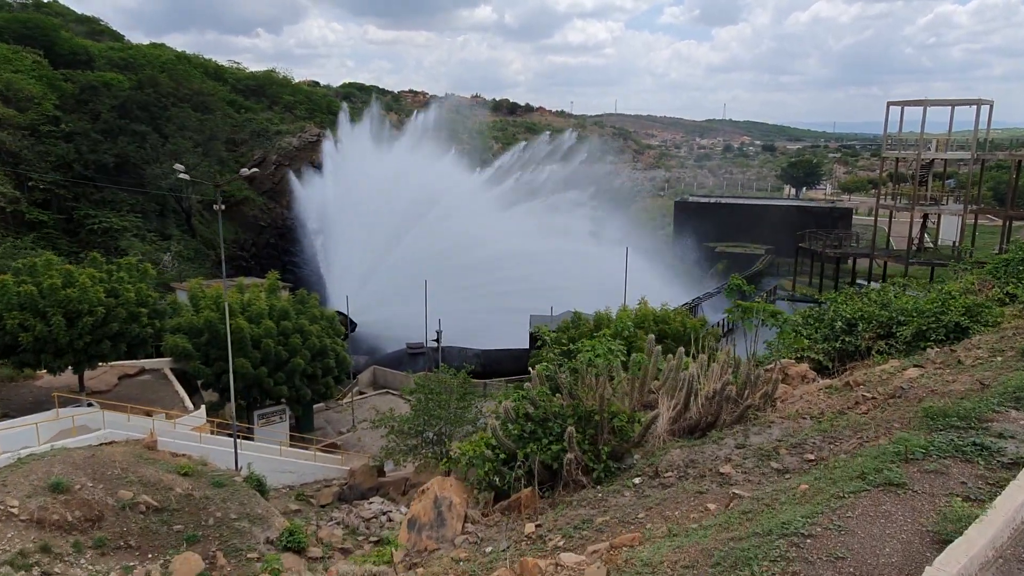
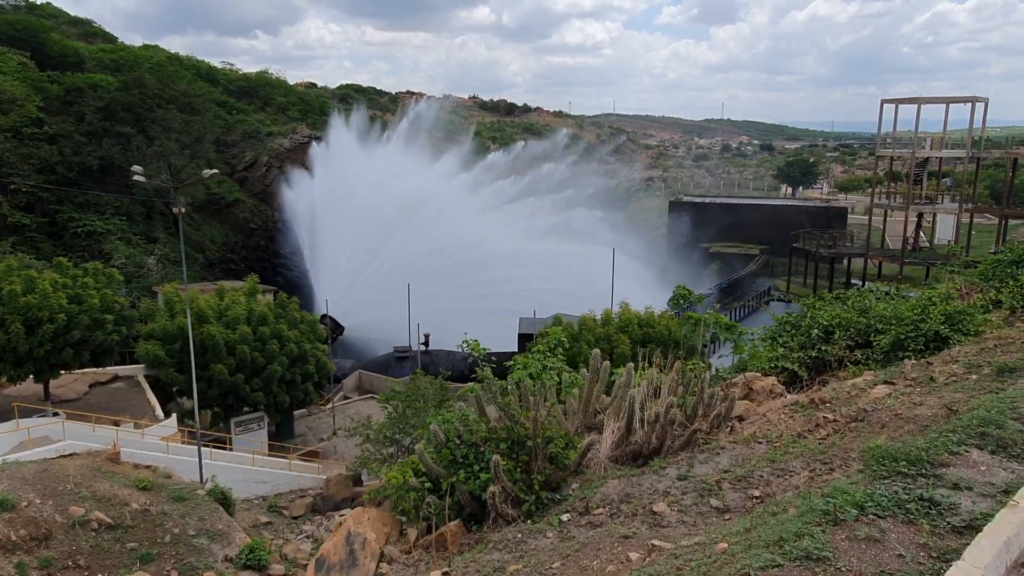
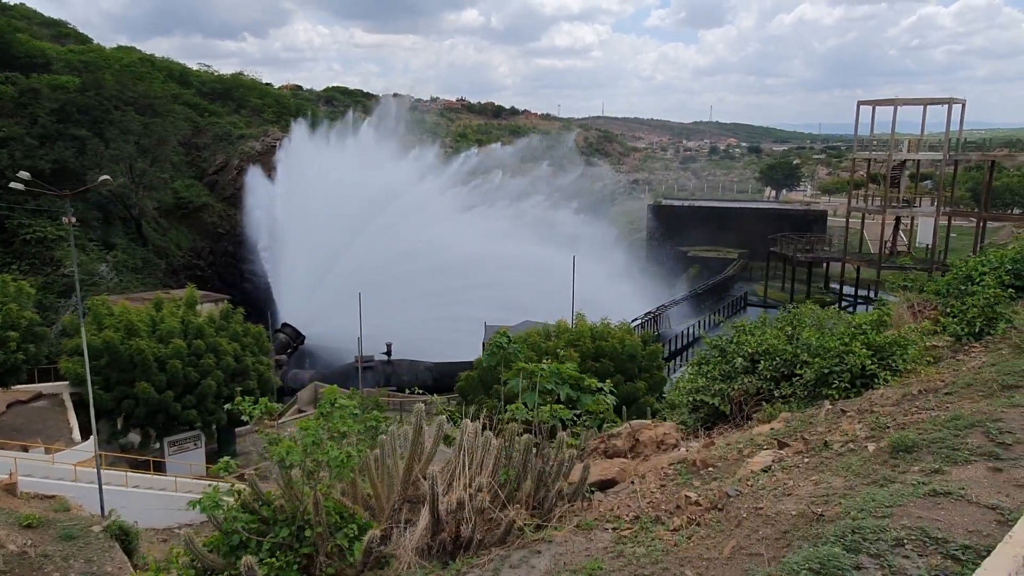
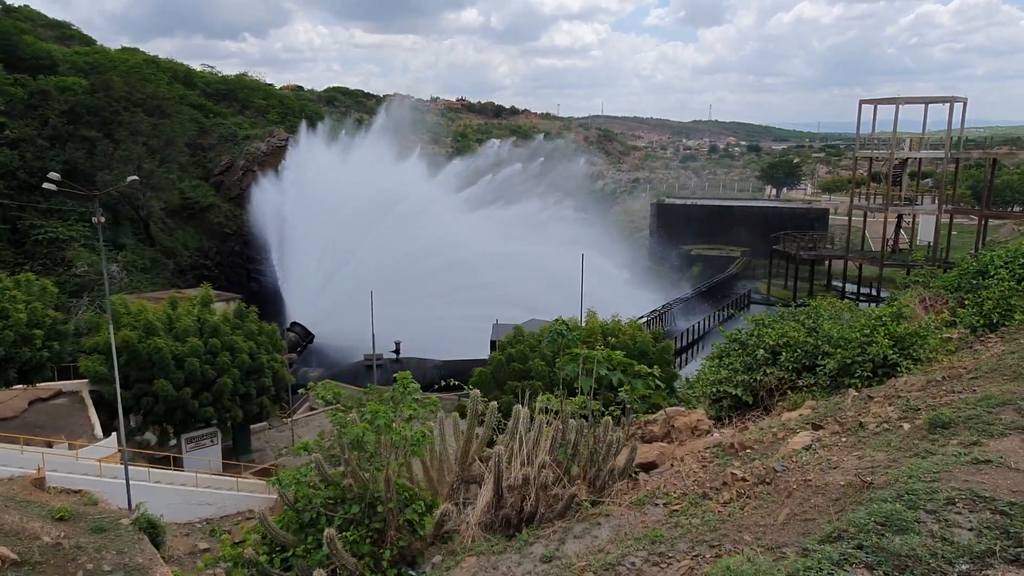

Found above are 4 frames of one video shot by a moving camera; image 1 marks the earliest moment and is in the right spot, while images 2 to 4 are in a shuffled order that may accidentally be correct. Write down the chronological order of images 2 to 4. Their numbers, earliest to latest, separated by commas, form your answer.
2, 4, 3
